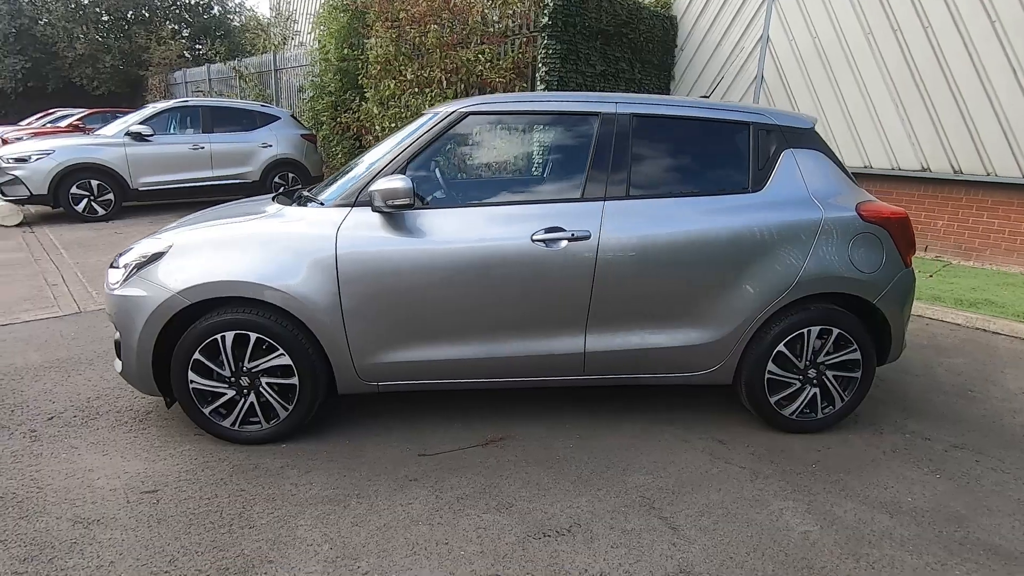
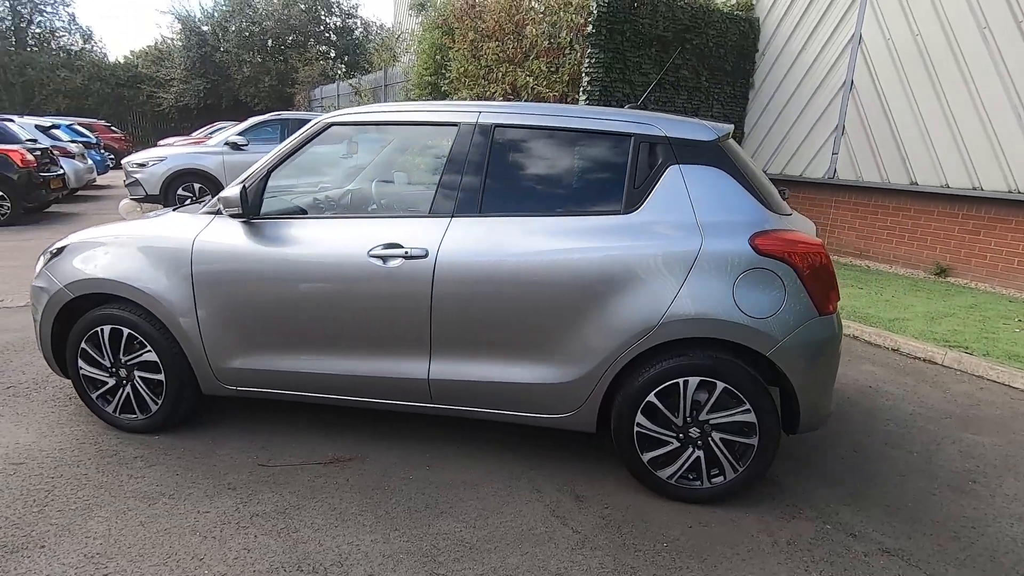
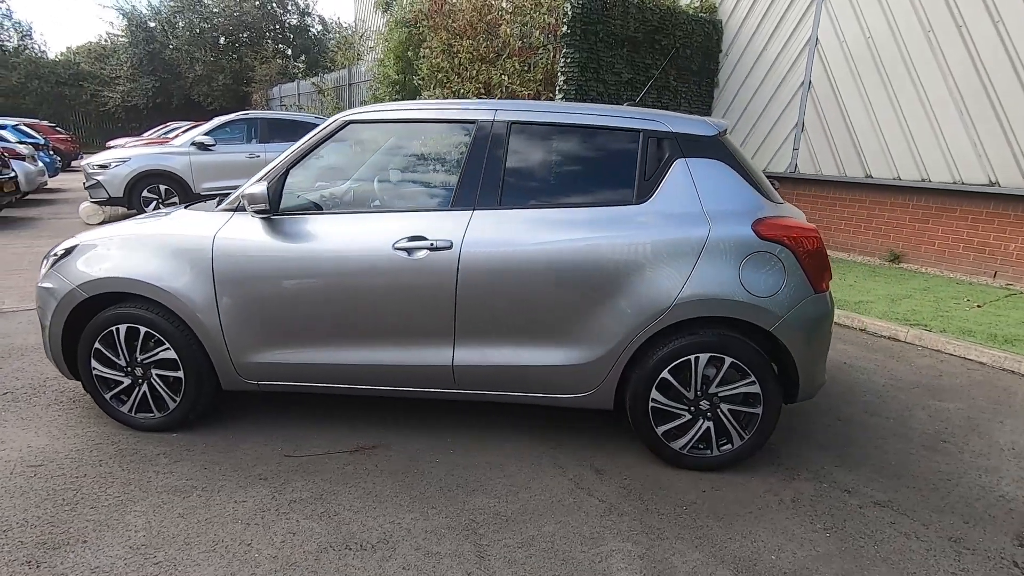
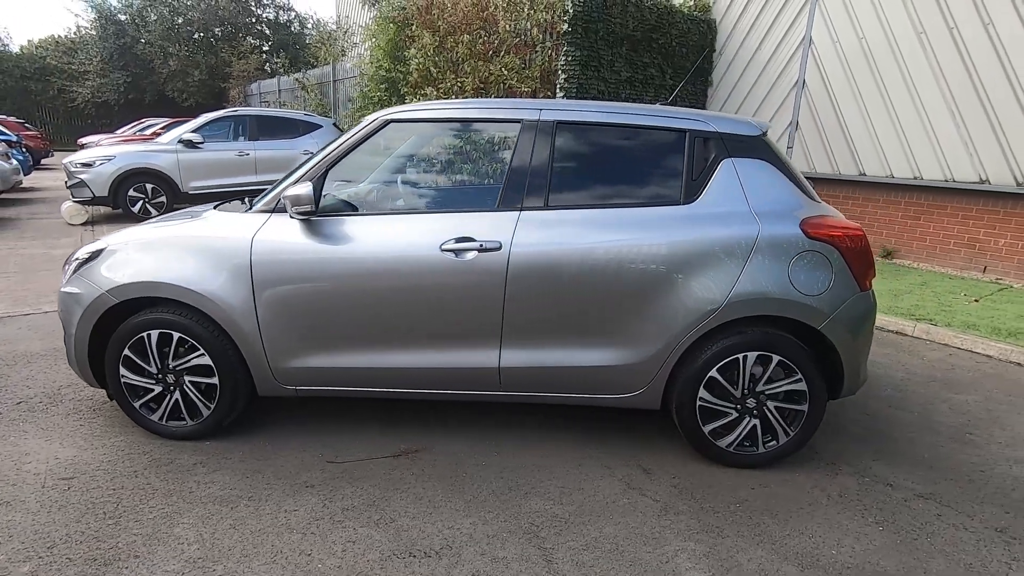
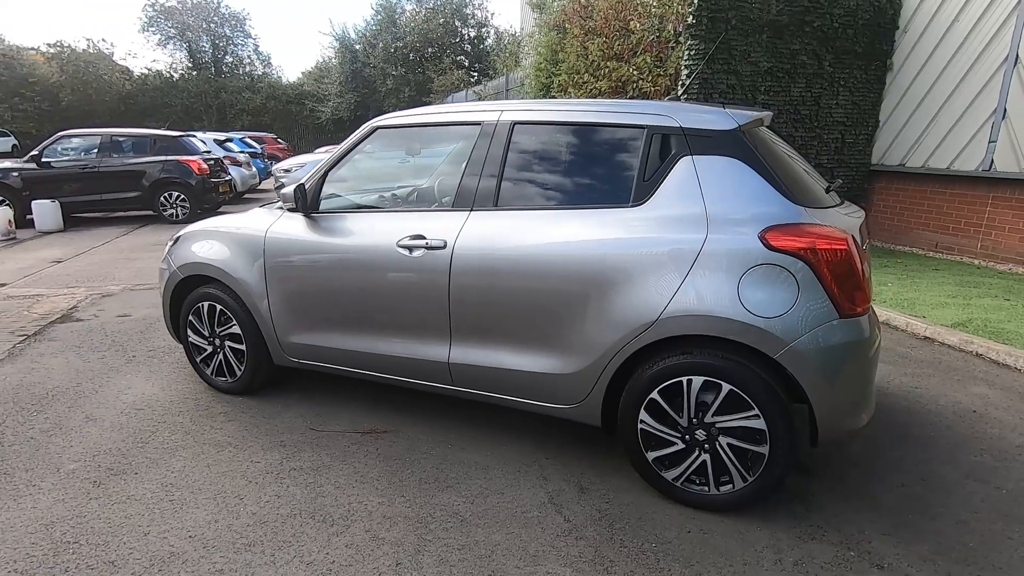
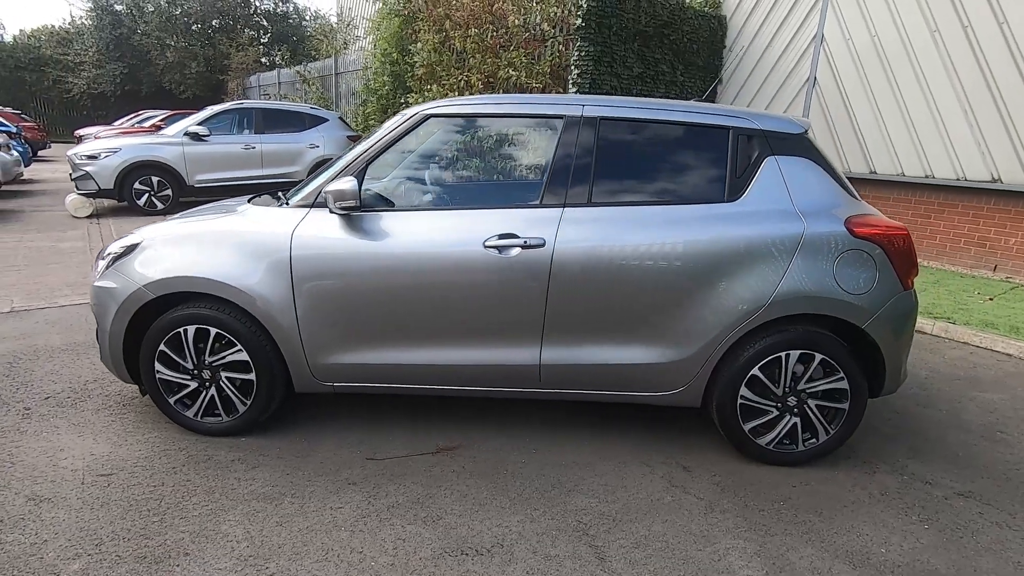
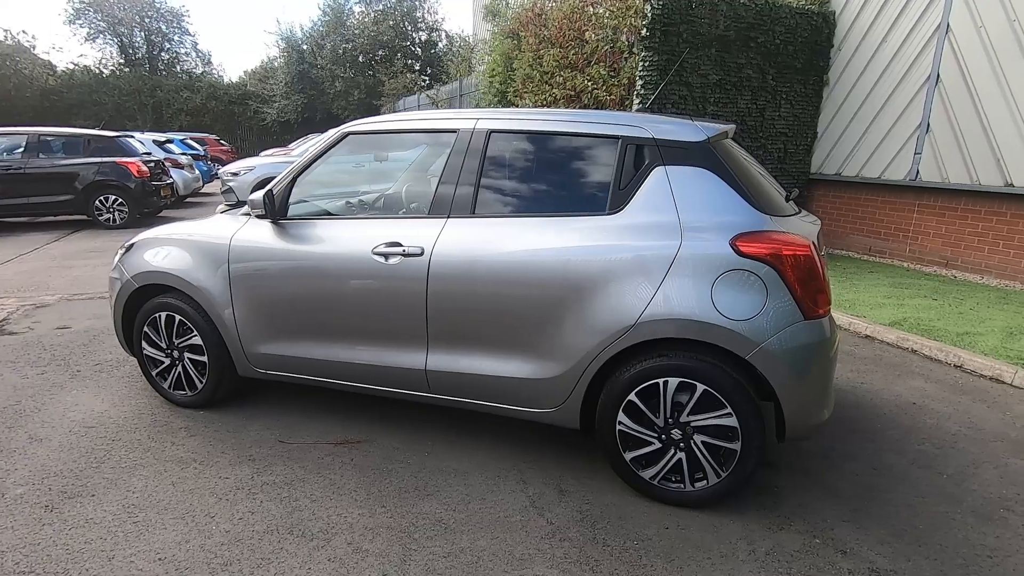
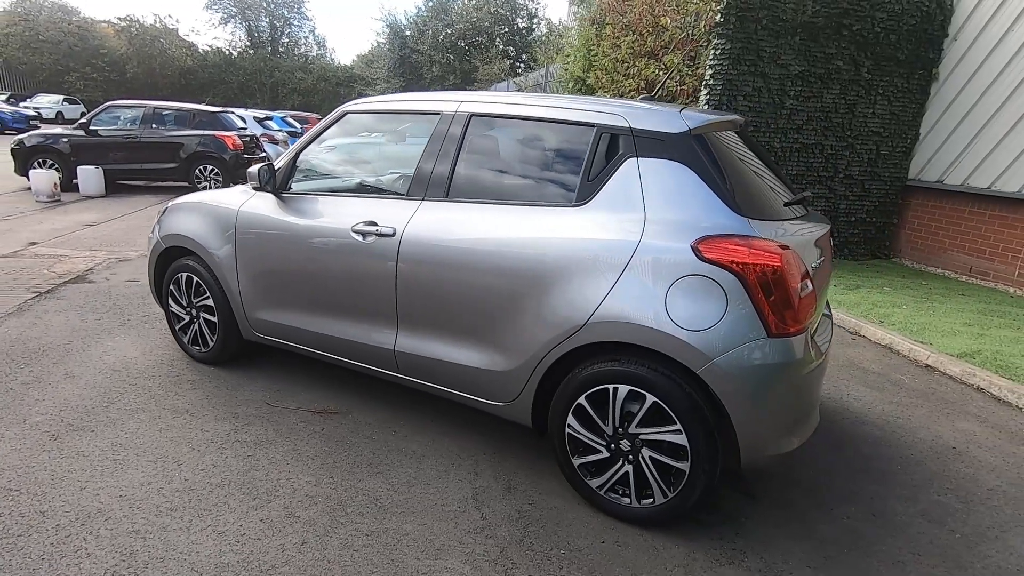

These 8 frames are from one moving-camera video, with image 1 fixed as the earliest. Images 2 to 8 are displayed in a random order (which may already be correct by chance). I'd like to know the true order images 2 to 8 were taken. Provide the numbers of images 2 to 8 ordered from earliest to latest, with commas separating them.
6, 4, 3, 2, 7, 5, 8
